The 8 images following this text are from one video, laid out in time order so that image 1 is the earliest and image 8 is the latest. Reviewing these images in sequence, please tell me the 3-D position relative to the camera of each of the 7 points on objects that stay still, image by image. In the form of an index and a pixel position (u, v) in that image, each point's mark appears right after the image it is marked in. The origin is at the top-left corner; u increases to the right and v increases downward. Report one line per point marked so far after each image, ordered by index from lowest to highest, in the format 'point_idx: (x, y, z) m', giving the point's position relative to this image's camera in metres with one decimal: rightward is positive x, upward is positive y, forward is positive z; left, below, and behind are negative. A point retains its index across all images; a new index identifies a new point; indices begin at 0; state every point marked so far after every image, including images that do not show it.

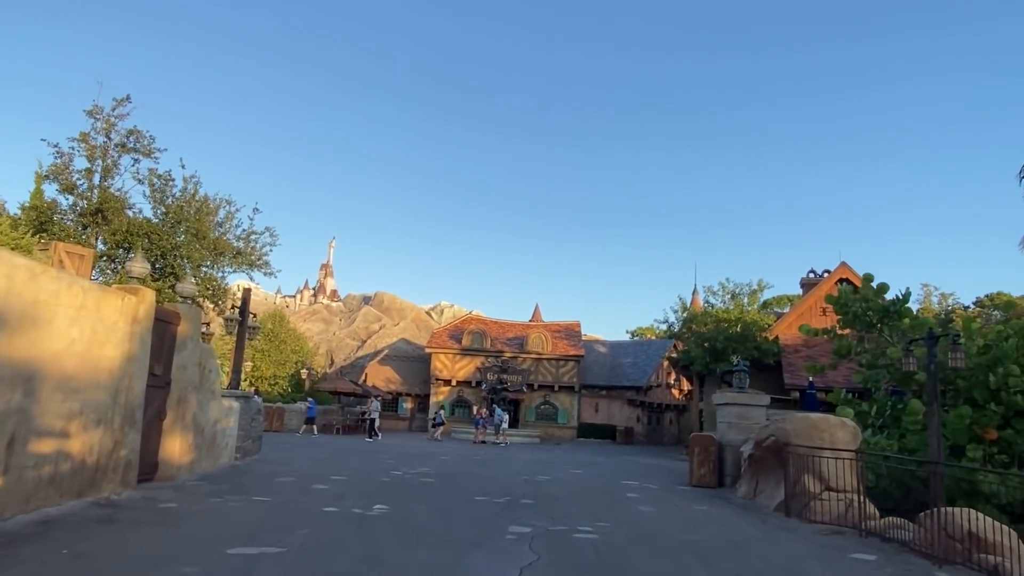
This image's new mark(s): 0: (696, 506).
0: (+3.0, -3.5, +11.5) m
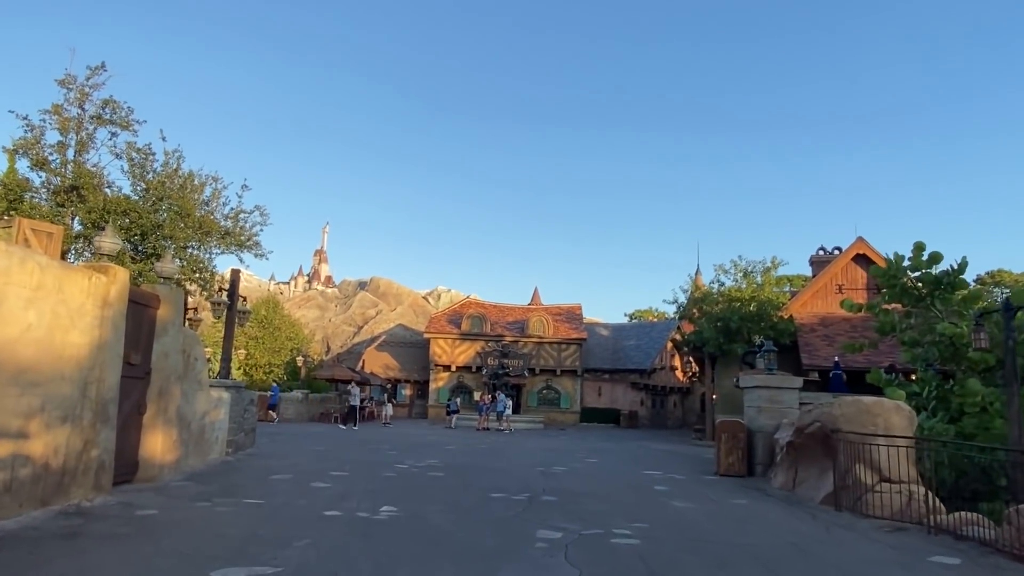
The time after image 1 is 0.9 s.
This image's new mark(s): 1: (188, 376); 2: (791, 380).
0: (+3.3, -3.1, +10.5) m
1: (-5.1, -1.4, +11.1) m
2: (+5.4, -1.8, +13.6) m
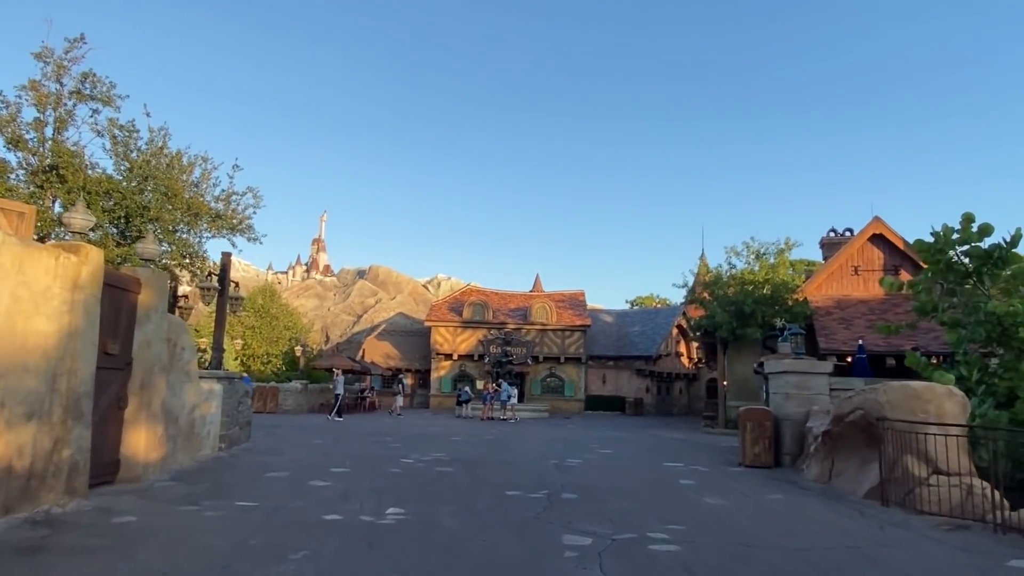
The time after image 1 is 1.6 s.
0: (+3.5, -2.8, +9.7) m
1: (-4.9, -1.1, +10.2) m
2: (+5.6, -1.4, +12.7) m
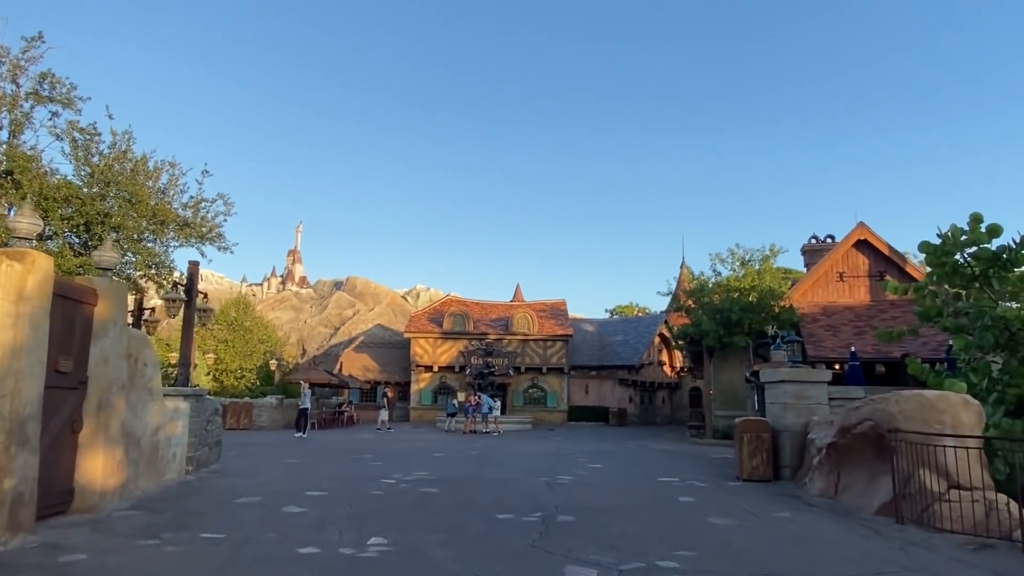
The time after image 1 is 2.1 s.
0: (+3.4, -2.9, +9.2) m
1: (-5.0, -1.3, +9.5) m
2: (+5.3, -1.5, +12.3) m
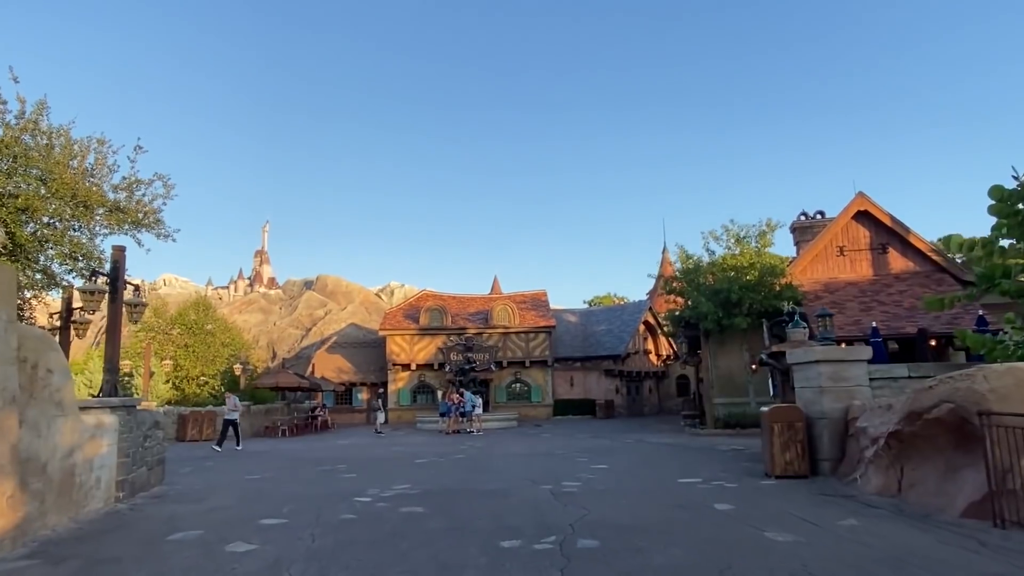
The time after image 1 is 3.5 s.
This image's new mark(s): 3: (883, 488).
0: (+3.4, -2.4, +7.5) m
1: (-5.0, -1.2, +7.5) m
2: (+5.2, -0.9, +10.7) m
3: (+4.5, -2.4, +8.6) m
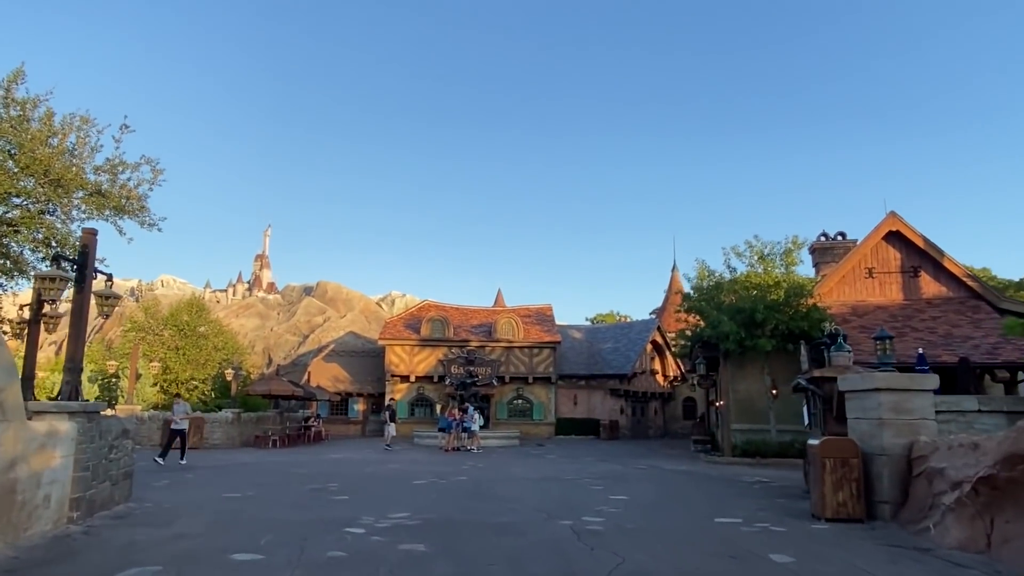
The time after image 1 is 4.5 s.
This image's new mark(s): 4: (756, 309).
0: (+3.6, -2.6, +6.2) m
1: (-4.8, -1.0, +6.2) m
2: (+5.5, -1.2, +9.4) m
3: (+4.7, -2.6, +7.3) m
4: (+6.9, -0.6, +20.0) m
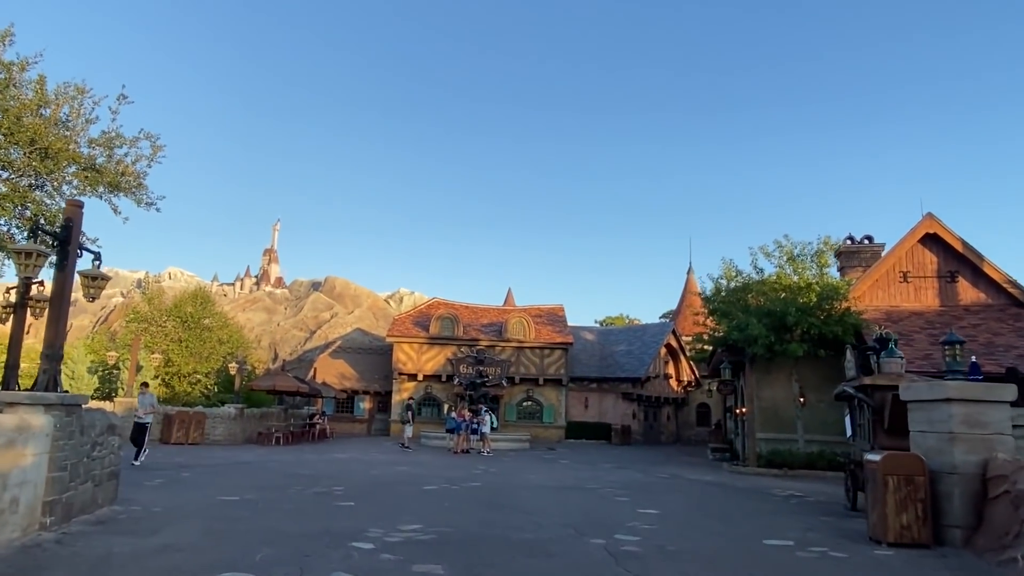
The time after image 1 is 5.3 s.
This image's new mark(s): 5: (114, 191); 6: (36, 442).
0: (+3.9, -2.5, +5.2) m
1: (-4.5, -0.7, +5.3) m
2: (+5.8, -1.2, +8.4) m
3: (+5.0, -2.6, +6.3) m
4: (+7.3, -0.7, +19.0) m
5: (-6.3, +1.5, +11.3) m
6: (-4.7, -1.5, +7.0) m
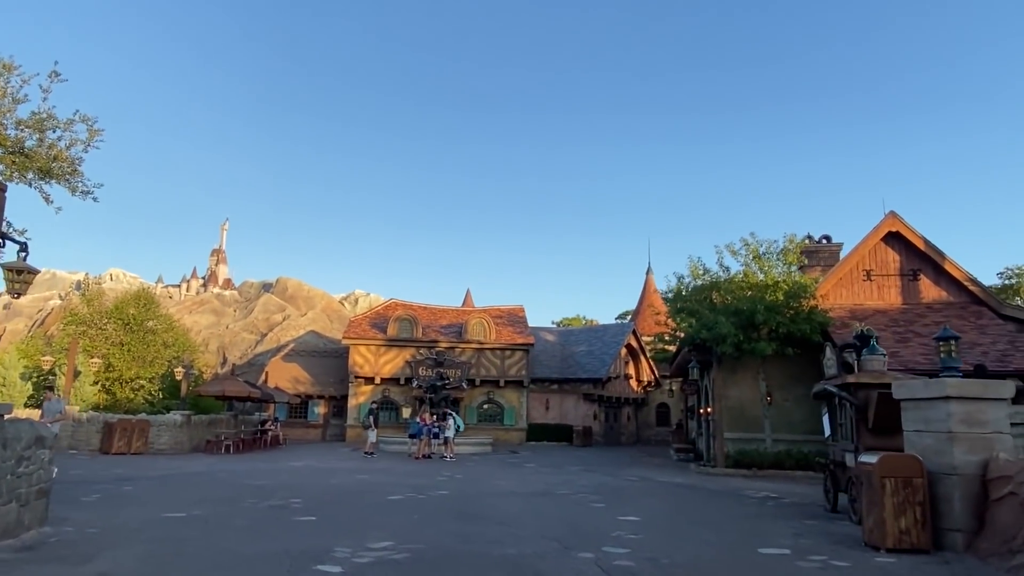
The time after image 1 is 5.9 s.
0: (+3.9, -2.4, +4.8) m
1: (-4.5, -0.7, +4.4) m
2: (+5.6, -1.1, +8.1) m
3: (+4.9, -2.5, +6.0) m
4: (+6.4, -0.6, +18.8) m
5: (-6.7, +1.6, +10.3) m
6: (-4.8, -1.5, +6.0) m
